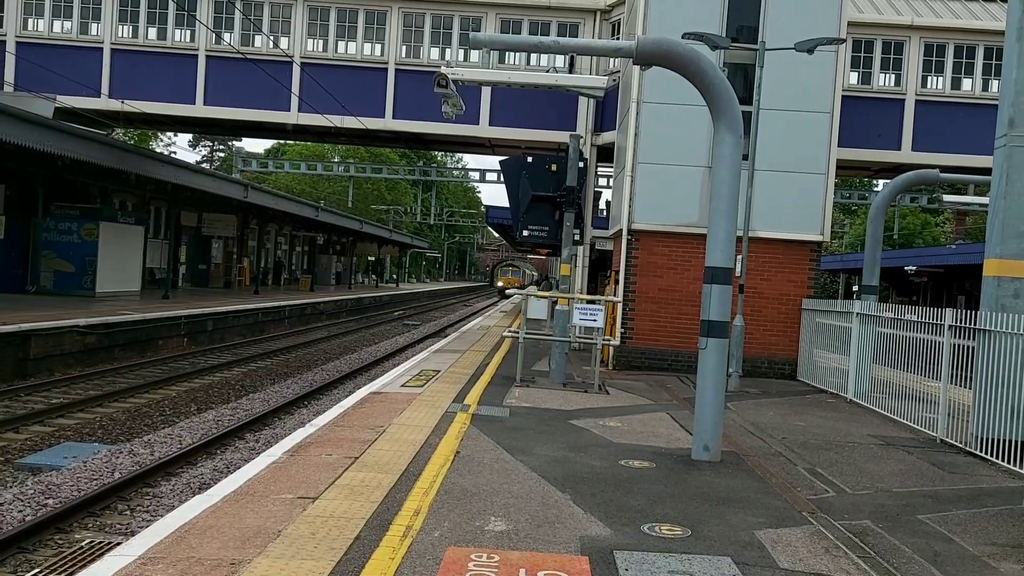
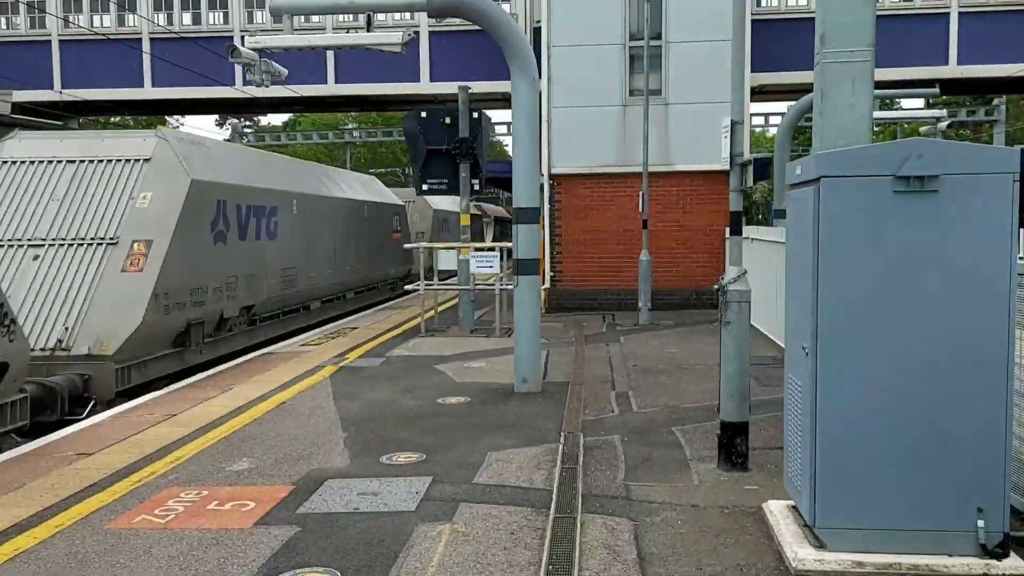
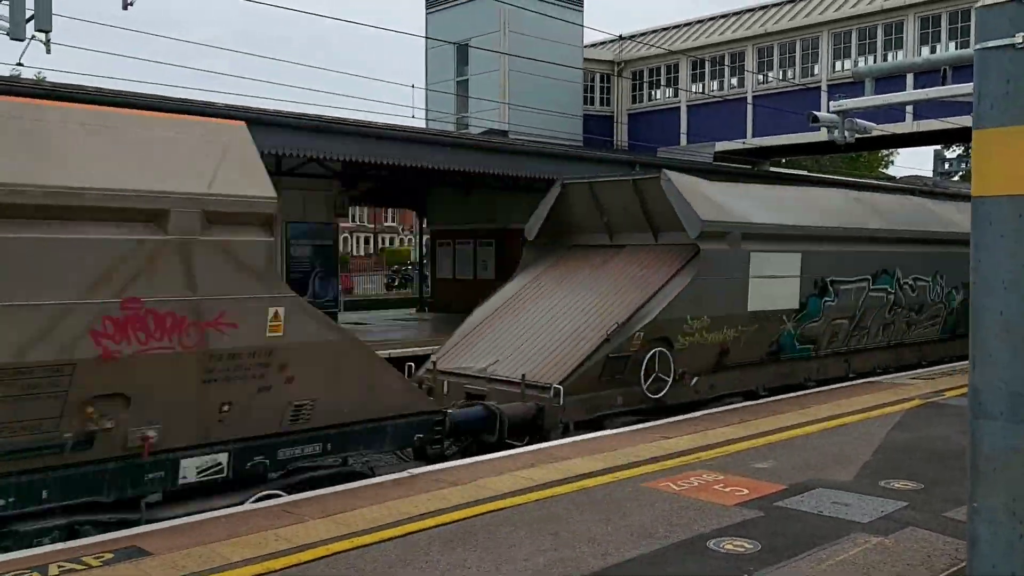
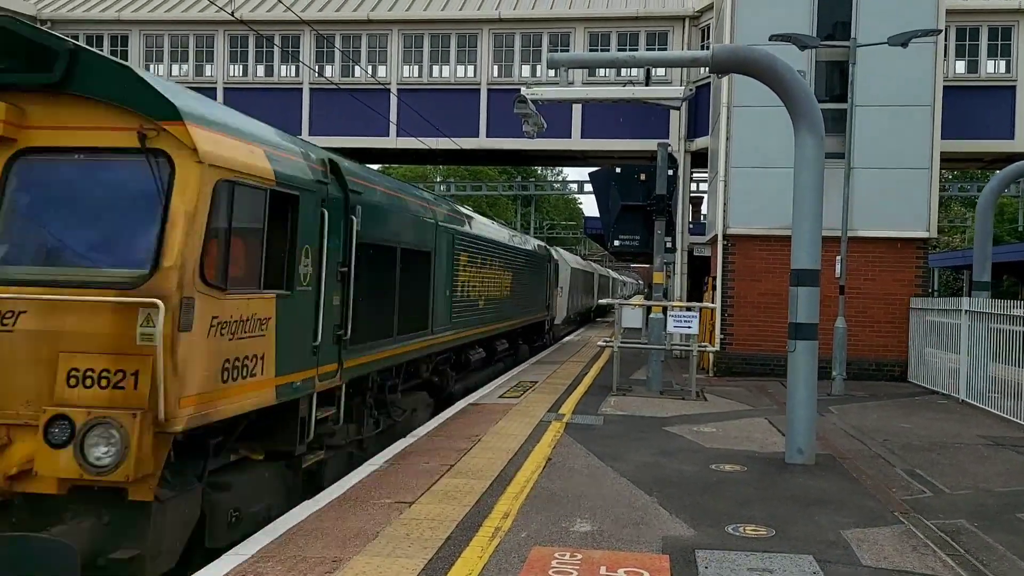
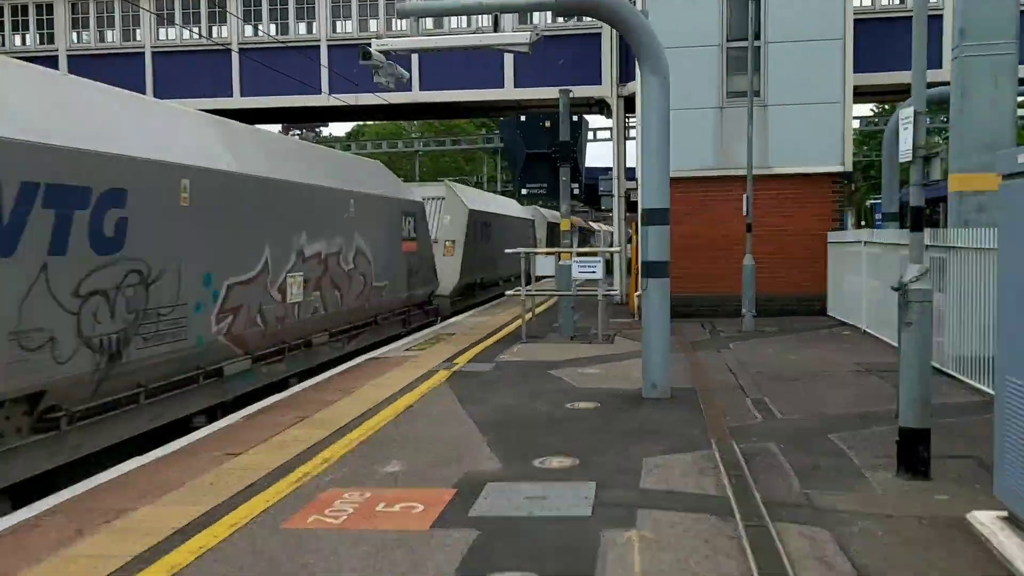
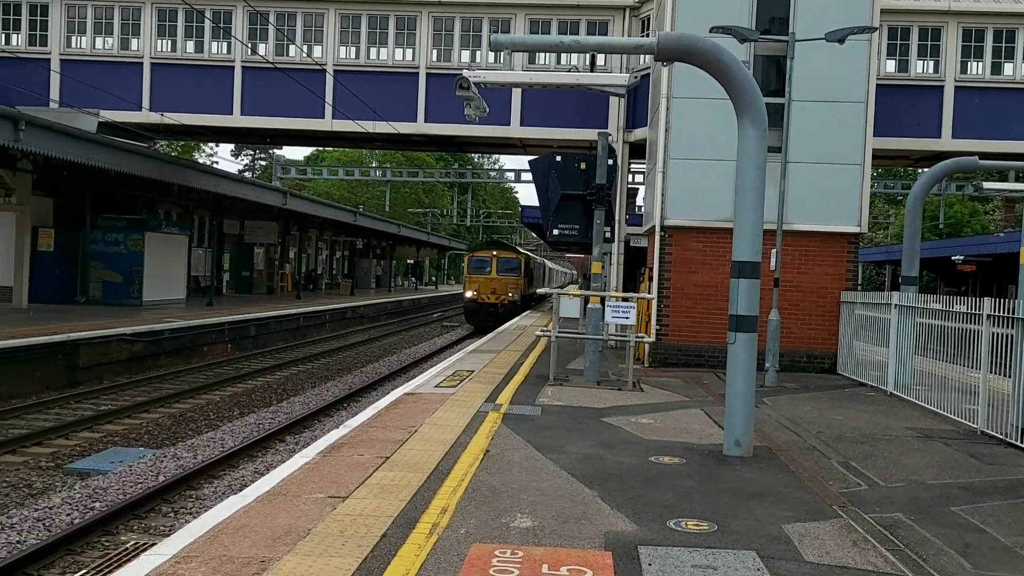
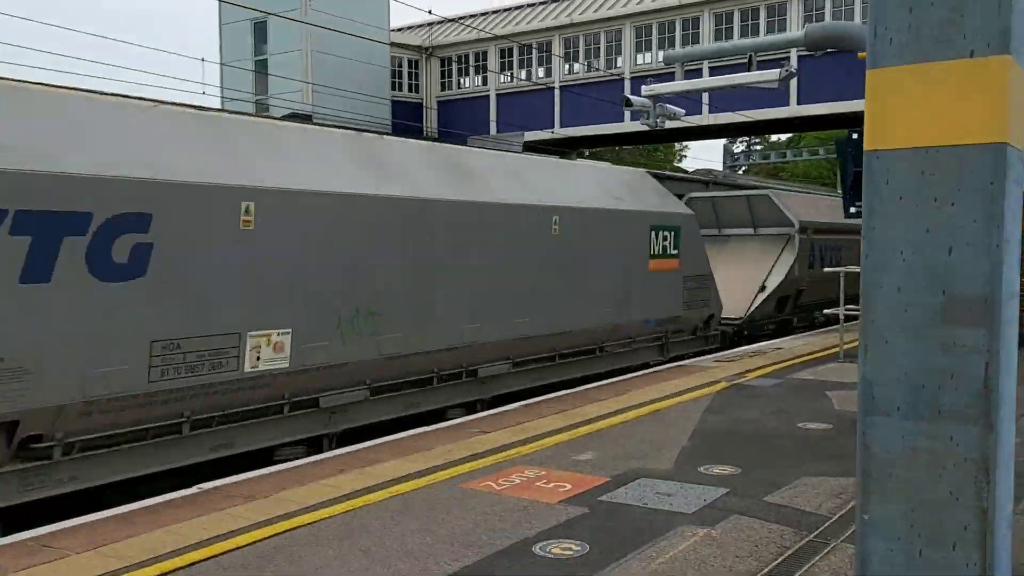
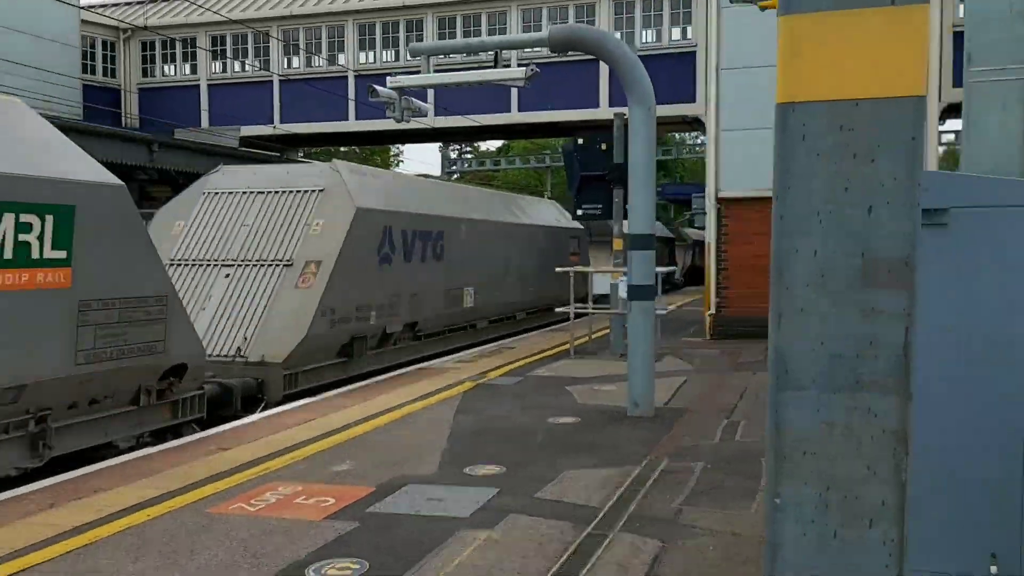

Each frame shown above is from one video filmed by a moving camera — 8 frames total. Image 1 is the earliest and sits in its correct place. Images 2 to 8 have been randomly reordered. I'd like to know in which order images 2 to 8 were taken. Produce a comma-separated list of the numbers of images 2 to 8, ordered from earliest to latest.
6, 4, 5, 2, 8, 7, 3
